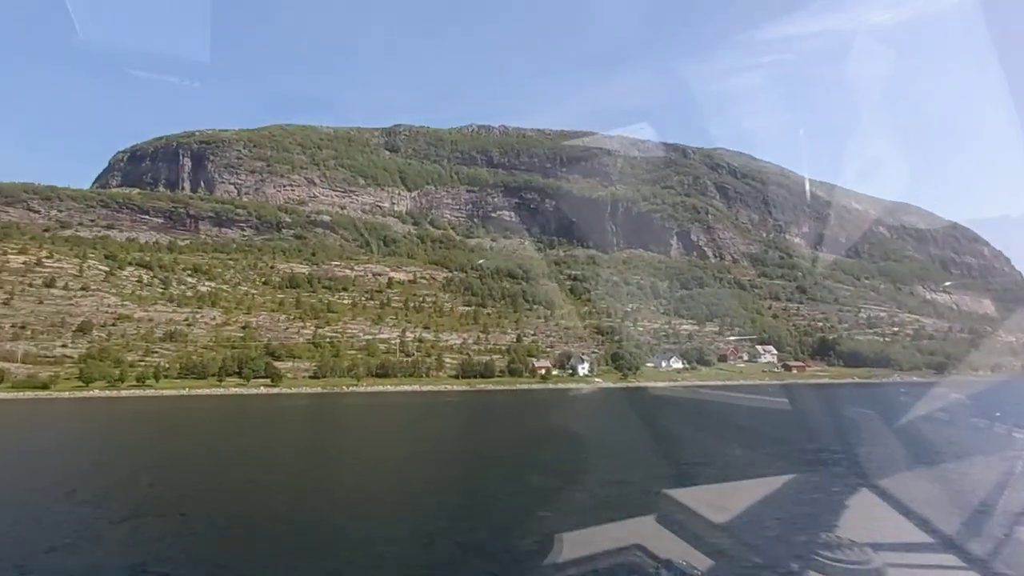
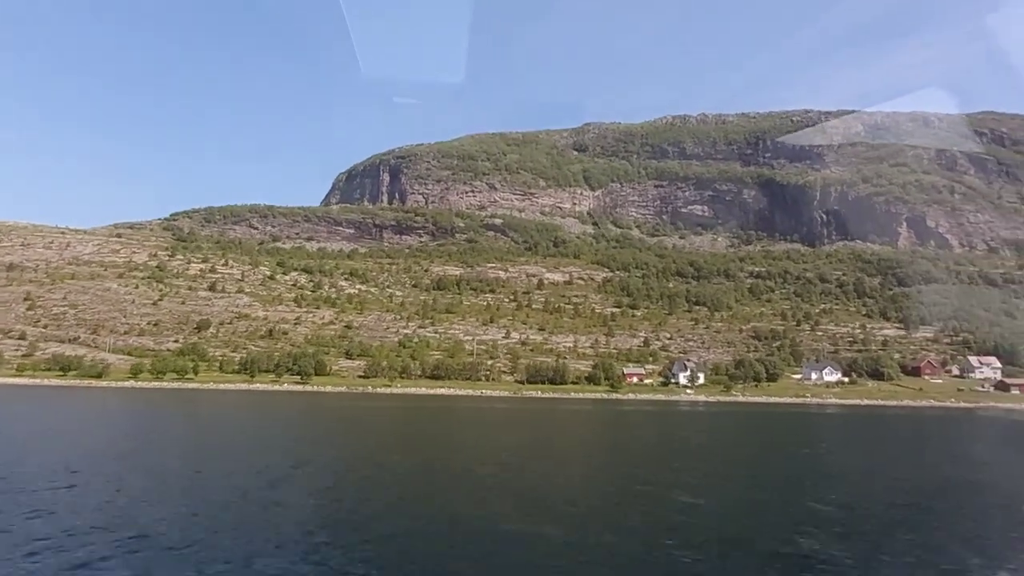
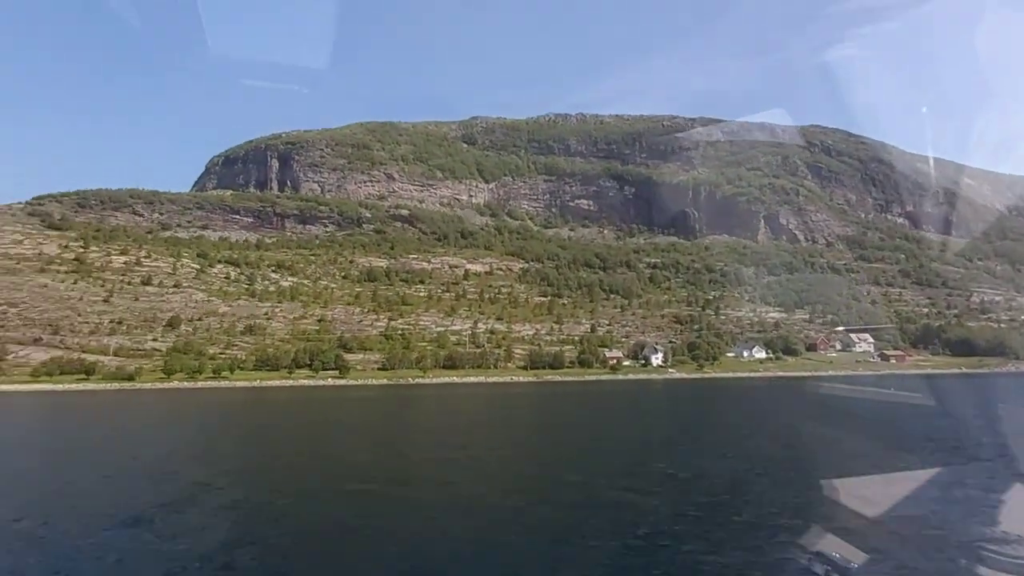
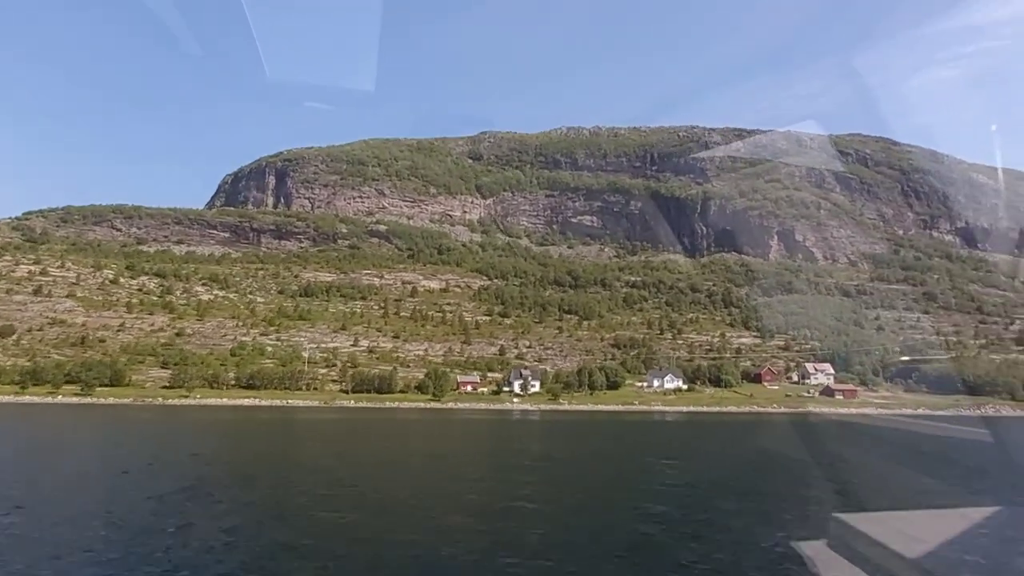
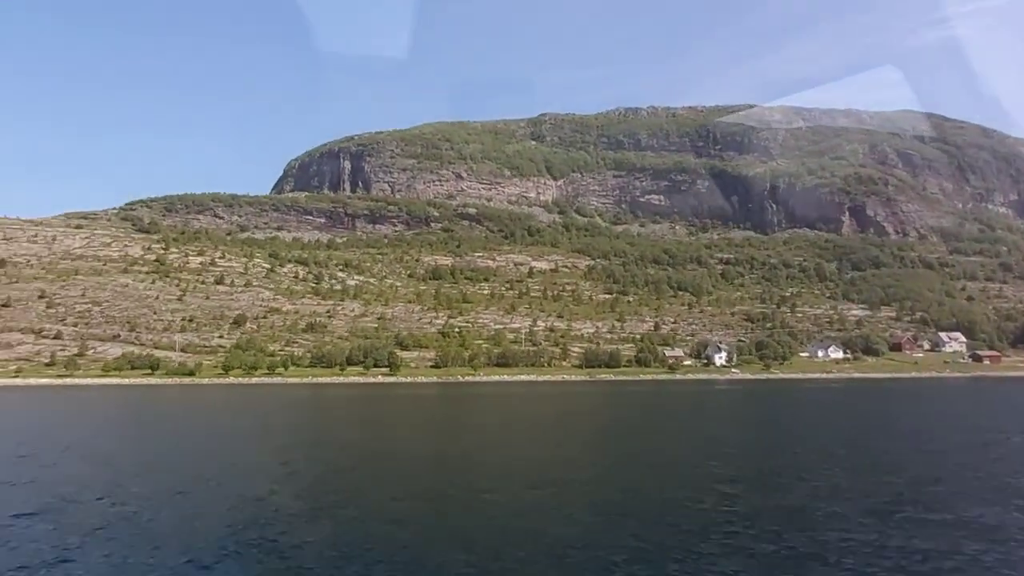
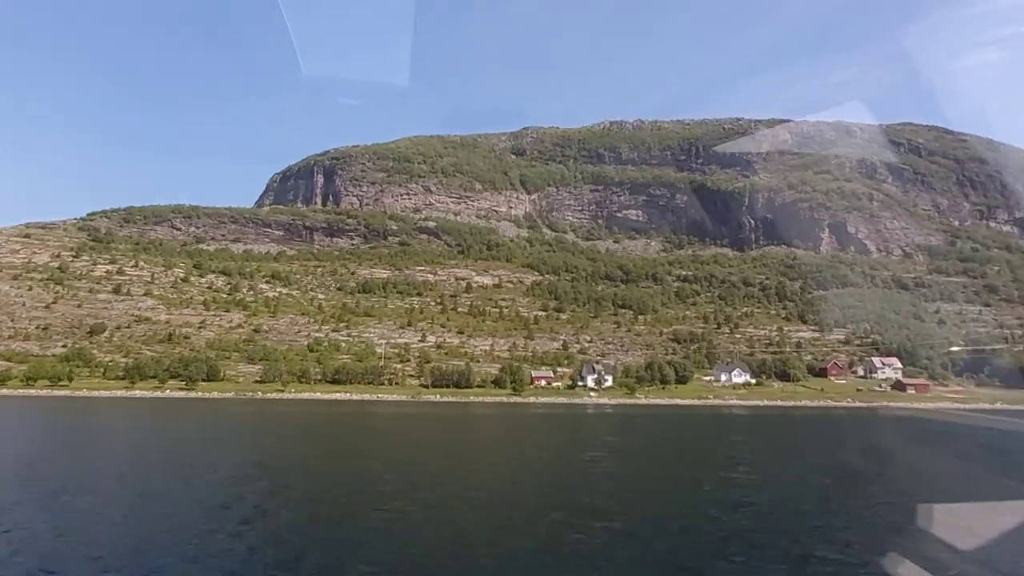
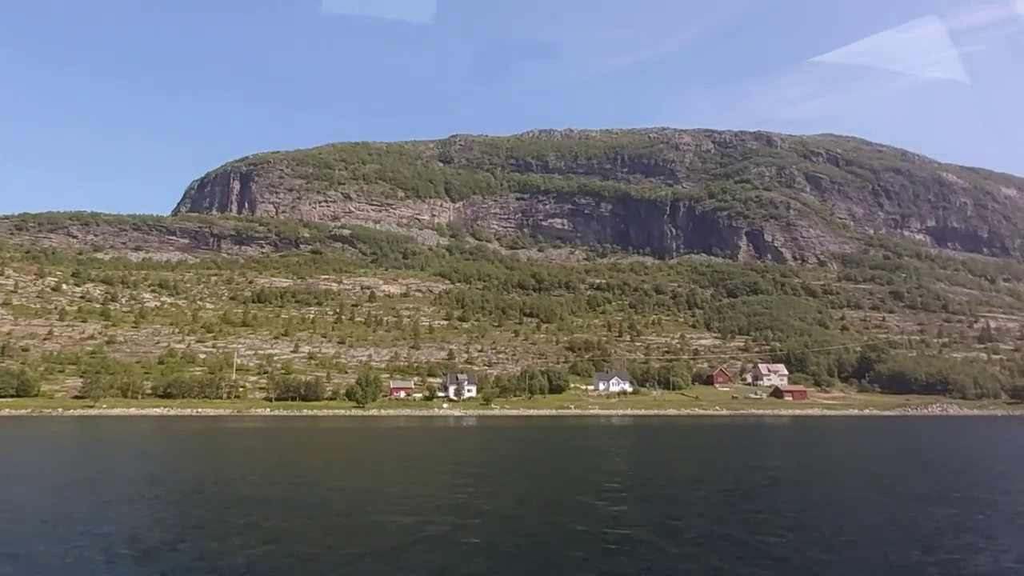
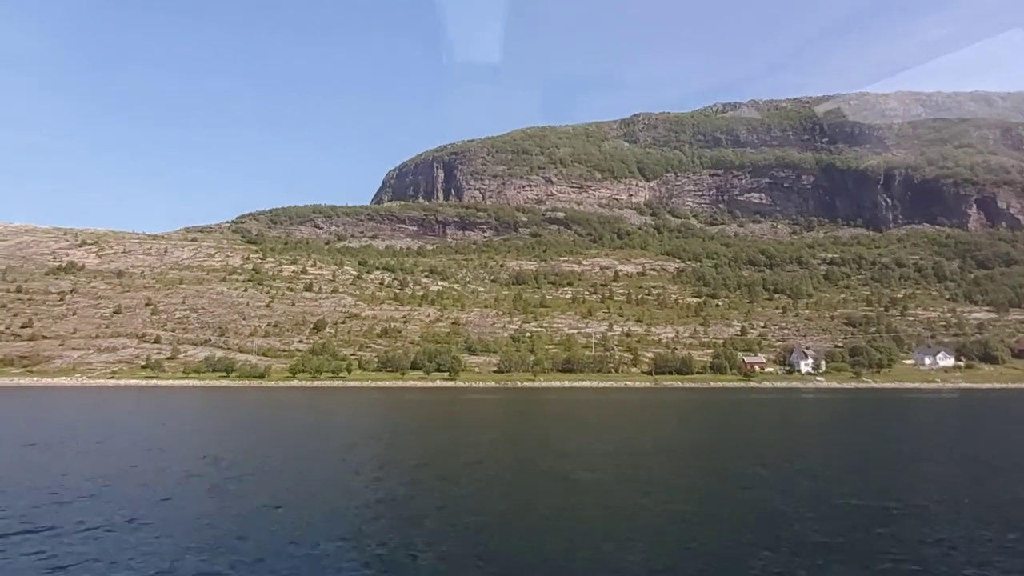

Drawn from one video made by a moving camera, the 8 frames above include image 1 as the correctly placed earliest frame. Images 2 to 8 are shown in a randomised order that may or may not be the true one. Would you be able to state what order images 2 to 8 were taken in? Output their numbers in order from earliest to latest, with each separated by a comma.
3, 5, 8, 2, 6, 4, 7
